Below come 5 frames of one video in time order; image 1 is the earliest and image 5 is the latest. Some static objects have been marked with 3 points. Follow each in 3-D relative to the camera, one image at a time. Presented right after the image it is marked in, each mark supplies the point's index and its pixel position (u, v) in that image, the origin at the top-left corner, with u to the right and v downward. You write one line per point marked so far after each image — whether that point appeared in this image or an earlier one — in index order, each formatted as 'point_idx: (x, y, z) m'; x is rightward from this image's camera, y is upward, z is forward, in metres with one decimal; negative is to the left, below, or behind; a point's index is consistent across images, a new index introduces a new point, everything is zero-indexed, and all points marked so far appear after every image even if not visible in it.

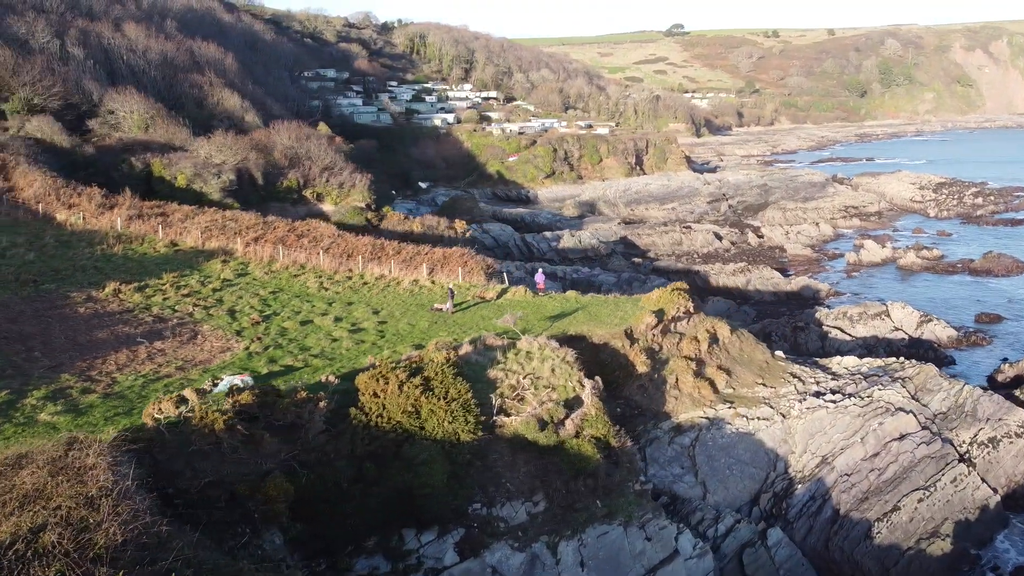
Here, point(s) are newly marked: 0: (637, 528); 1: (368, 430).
0: (+2.4, -4.1, +14.1) m
1: (-2.3, -2.2, +12.3) m
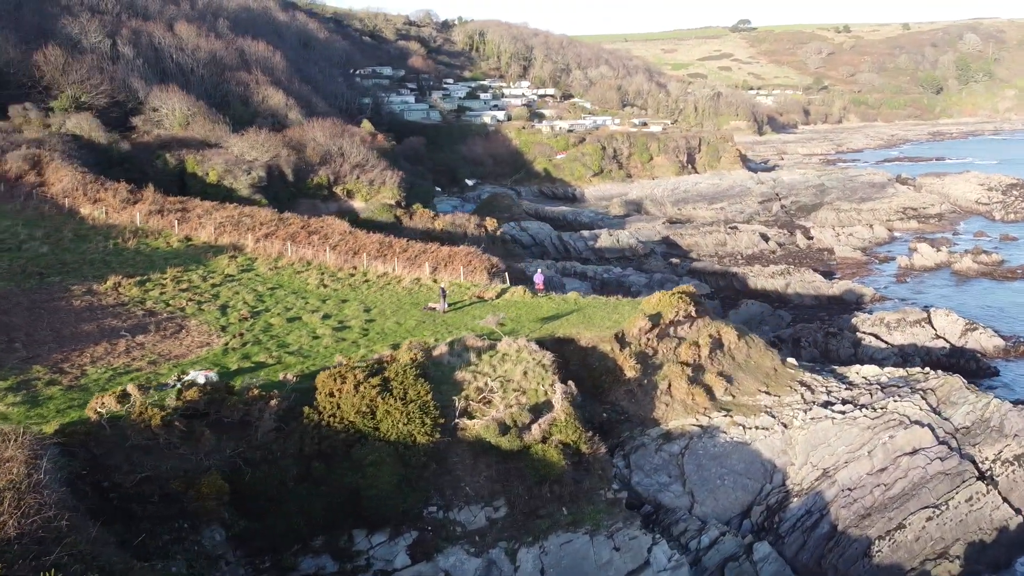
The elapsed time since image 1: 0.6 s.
0: (+1.7, -4.2, +13.7) m
1: (-3.0, -2.2, +12.3) m
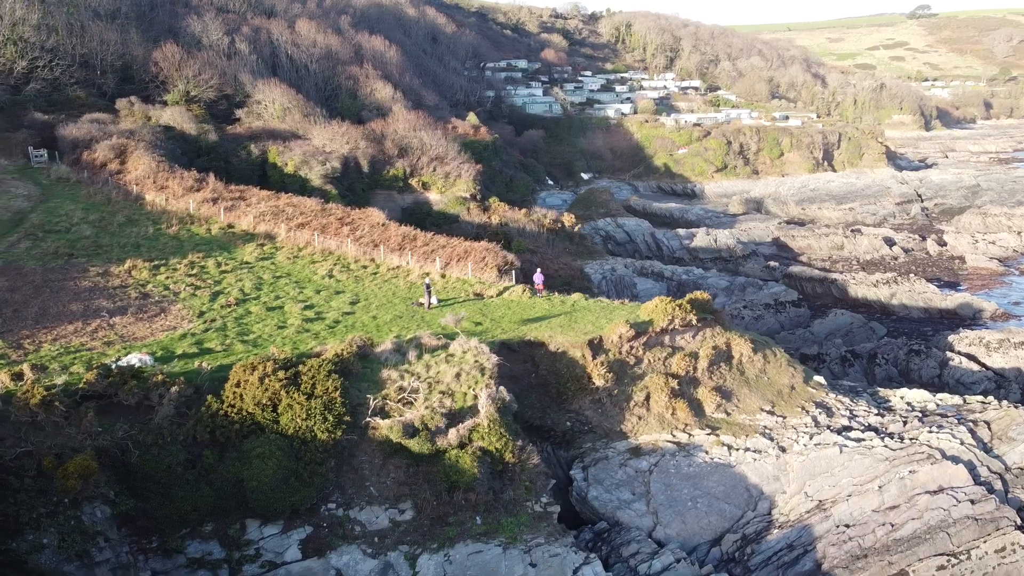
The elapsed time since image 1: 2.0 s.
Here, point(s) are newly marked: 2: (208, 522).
0: (+0.1, -4.3, +13.2) m
1: (-4.7, -2.0, +12.6) m
2: (-4.6, -3.5, +12.3) m
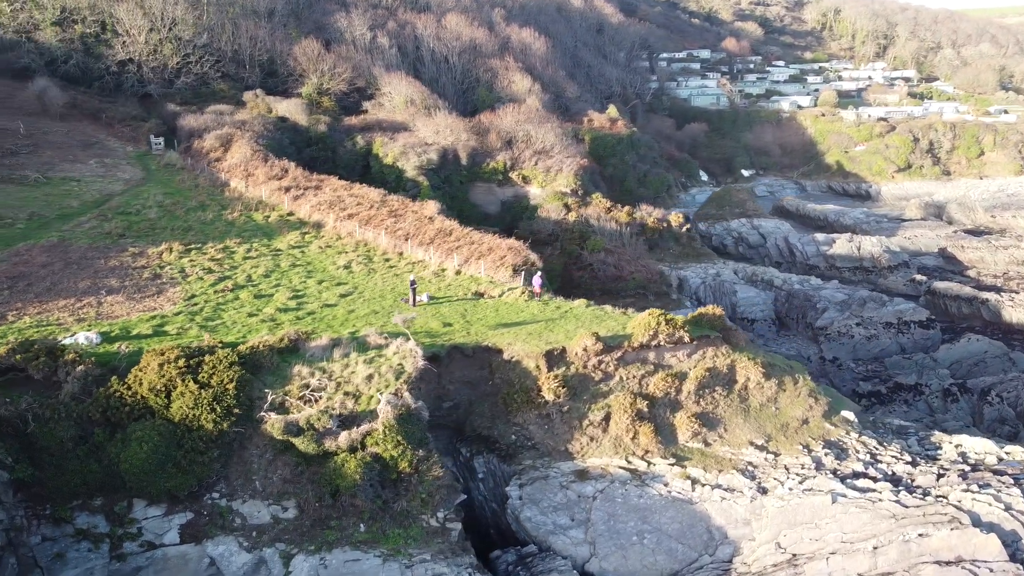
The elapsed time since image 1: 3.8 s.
0: (-1.9, -4.3, +12.6) m
1: (-6.5, -1.8, +13.3) m
2: (-6.7, -3.3, +13.0) m
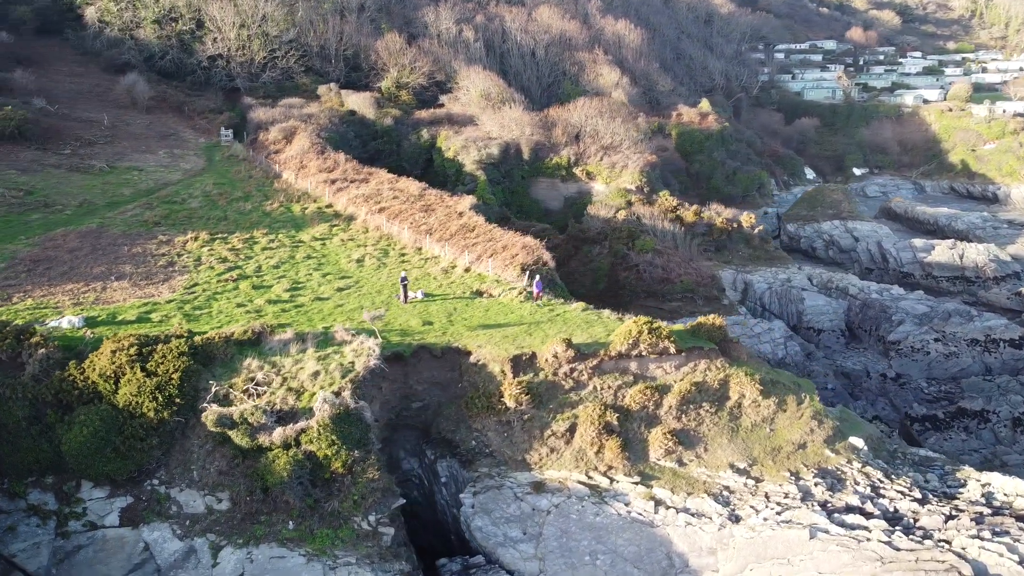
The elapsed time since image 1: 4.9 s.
0: (-3.2, -4.3, +12.5) m
1: (-7.6, -1.6, +13.8) m
2: (-7.8, -3.1, +13.5) m
